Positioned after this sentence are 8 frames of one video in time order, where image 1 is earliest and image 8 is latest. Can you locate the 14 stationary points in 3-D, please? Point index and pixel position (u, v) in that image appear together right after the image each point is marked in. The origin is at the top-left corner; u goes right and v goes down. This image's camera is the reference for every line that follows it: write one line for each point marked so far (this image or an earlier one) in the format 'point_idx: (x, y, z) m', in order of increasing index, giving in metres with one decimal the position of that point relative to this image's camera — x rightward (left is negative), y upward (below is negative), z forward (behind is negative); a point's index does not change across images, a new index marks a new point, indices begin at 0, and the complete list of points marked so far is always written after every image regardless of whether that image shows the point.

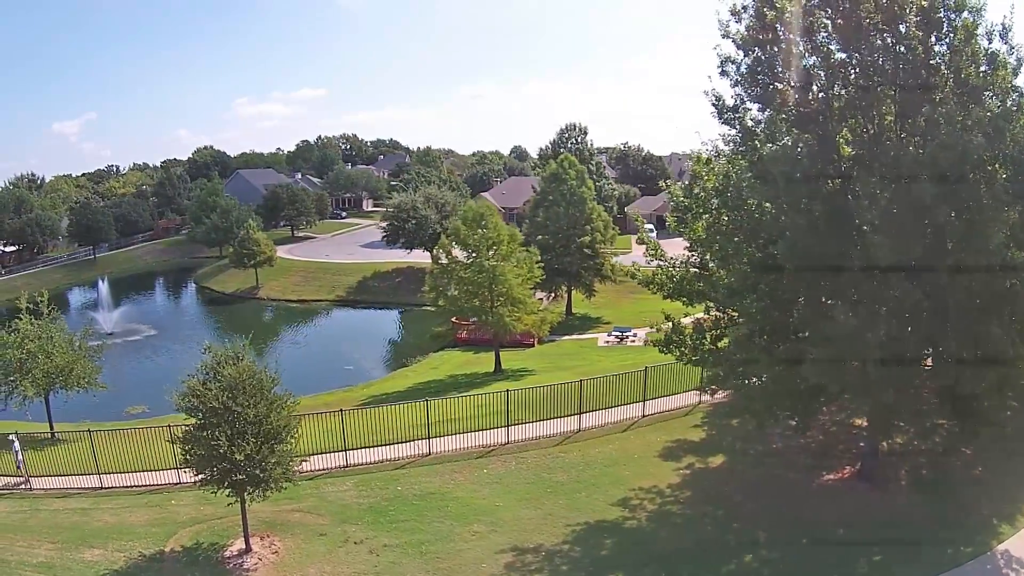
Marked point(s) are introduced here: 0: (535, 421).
0: (+0.7, -3.3, +17.0) m
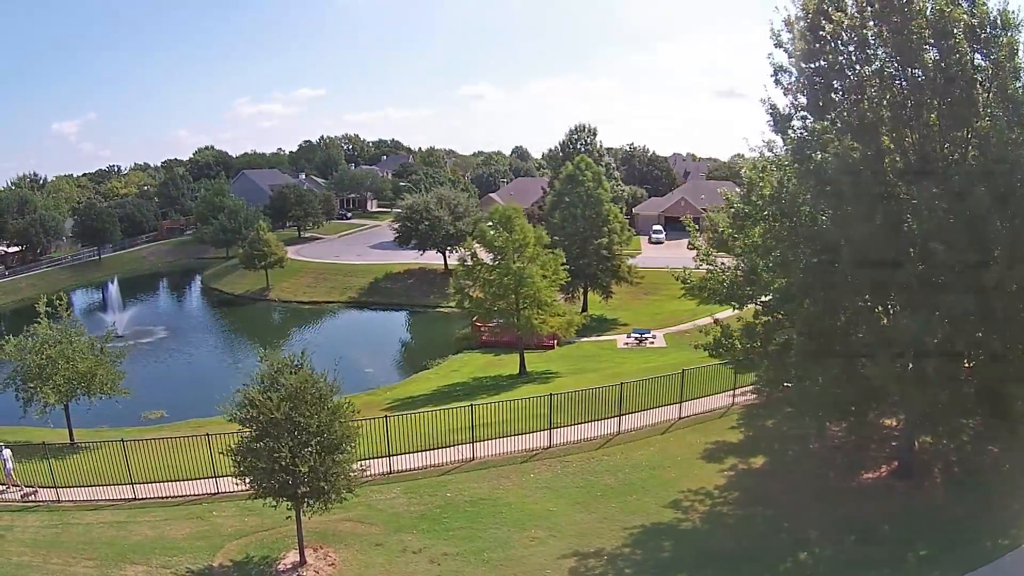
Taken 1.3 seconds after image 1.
0: (+1.6, -3.4, +17.1) m
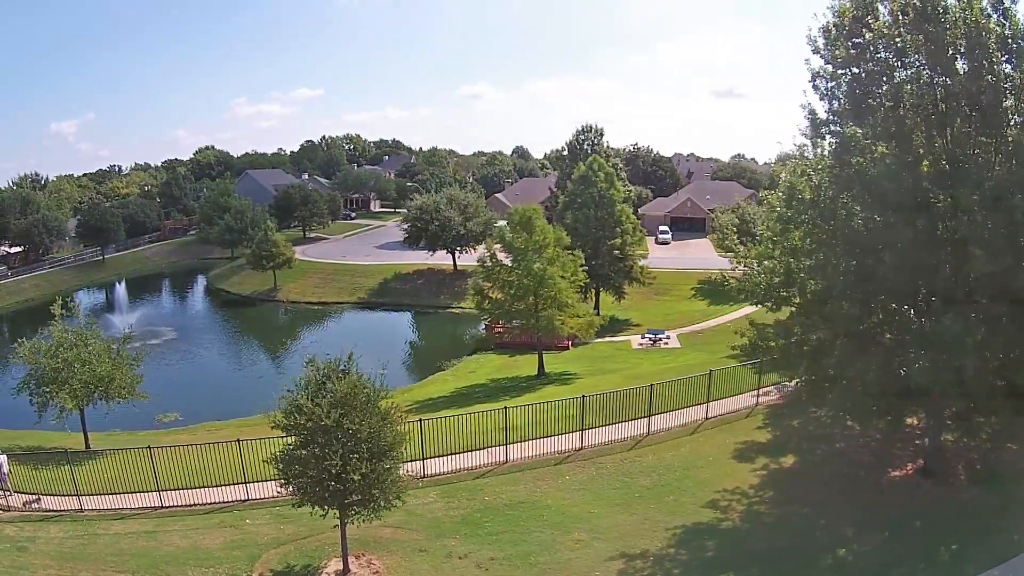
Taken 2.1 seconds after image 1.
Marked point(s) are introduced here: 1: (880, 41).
0: (+2.3, -3.4, +17.1) m
1: (+7.2, +4.8, +13.5) m
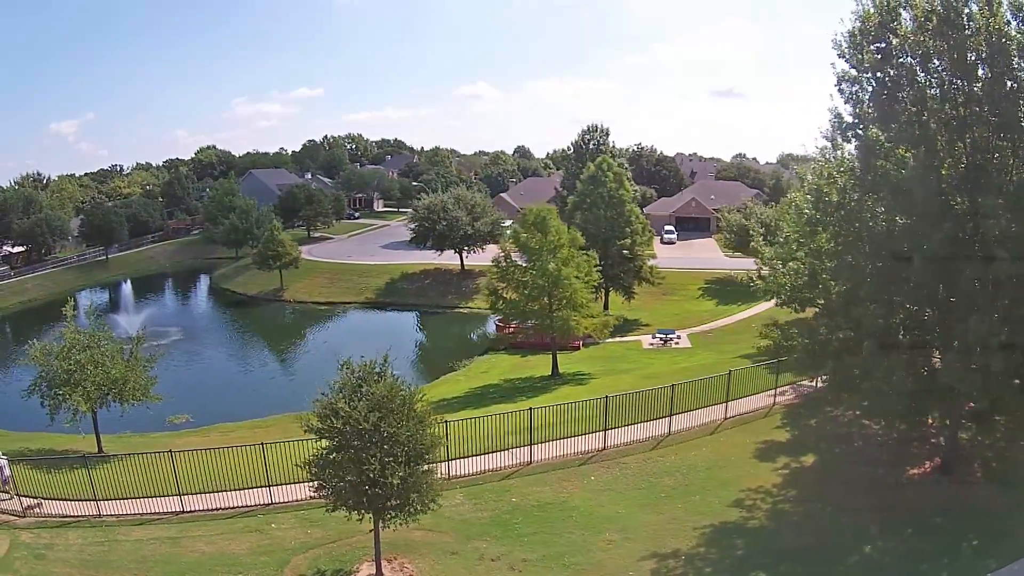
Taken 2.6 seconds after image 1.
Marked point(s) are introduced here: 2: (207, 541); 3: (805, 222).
0: (+2.8, -3.4, +17.2) m
1: (+7.7, +4.8, +13.6) m
2: (-6.1, -5.0, +13.7) m
3: (+6.7, +1.5, +15.6) m
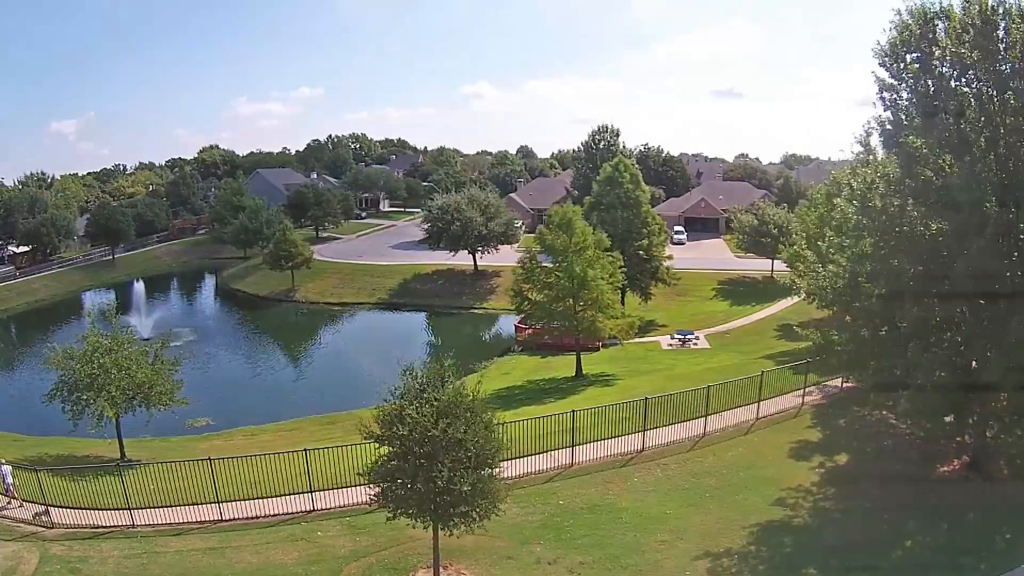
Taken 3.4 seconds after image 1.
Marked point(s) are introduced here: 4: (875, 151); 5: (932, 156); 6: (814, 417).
0: (+3.7, -3.5, +17.3) m
1: (+8.6, +4.7, +13.8) m
2: (-5.1, -5.1, +13.7) m
3: (+7.6, +1.4, +15.8) m
4: (+8.5, +3.1, +15.9) m
5: (+8.3, +2.6, +13.7) m
6: (+8.0, -3.4, +18.3) m
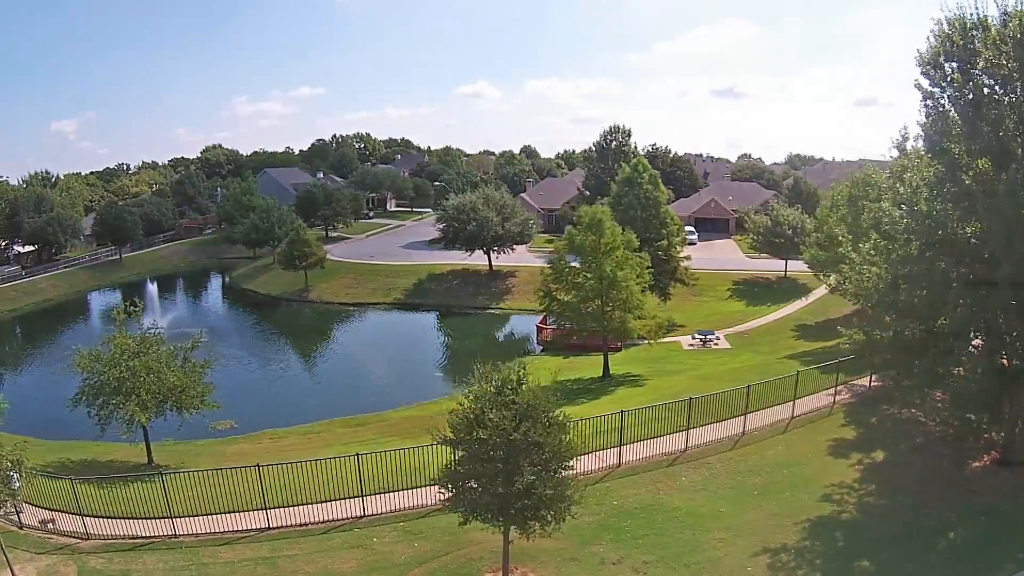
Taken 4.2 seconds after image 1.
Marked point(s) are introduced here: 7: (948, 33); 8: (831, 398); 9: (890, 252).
0: (+4.7, -3.5, +17.5) m
1: (+9.7, +4.7, +14.1) m
2: (-4.0, -5.1, +13.6) m
3: (+8.6, +1.4, +16.0) m
4: (+9.5, +3.1, +16.2) m
5: (+9.4, +2.6, +14.0) m
6: (+9.0, -3.4, +18.6) m
7: (+9.5, +5.6, +15.1) m
8: (+9.0, -3.1, +19.7) m
9: (+8.5, +0.8, +15.6) m
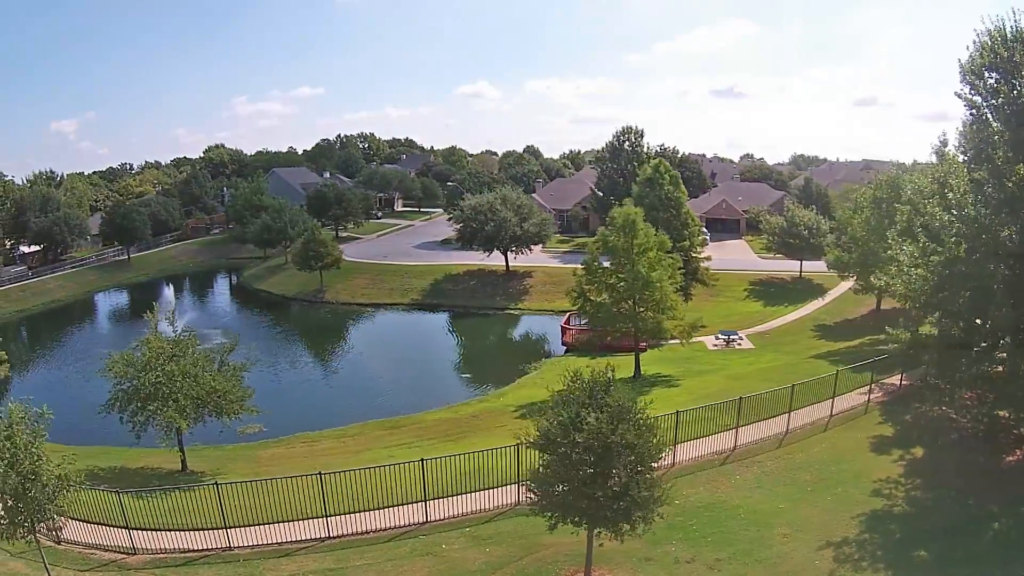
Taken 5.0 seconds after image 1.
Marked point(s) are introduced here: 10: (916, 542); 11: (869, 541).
0: (+5.9, -3.5, +17.7) m
1: (+10.9, +4.7, +14.5) m
2: (-2.7, -5.2, +13.5) m
3: (+9.8, +1.4, +16.4) m
4: (+10.7, +3.1, +16.5) m
5: (+10.6, +2.6, +14.3) m
6: (+10.1, -3.4, +18.9) m
7: (+10.7, +5.6, +15.4) m
8: (+10.1, -3.1, +20.0) m
9: (+9.7, +0.8, +15.9) m
10: (+7.8, -4.9, +13.1) m
11: (+6.8, -4.9, +13.1) m
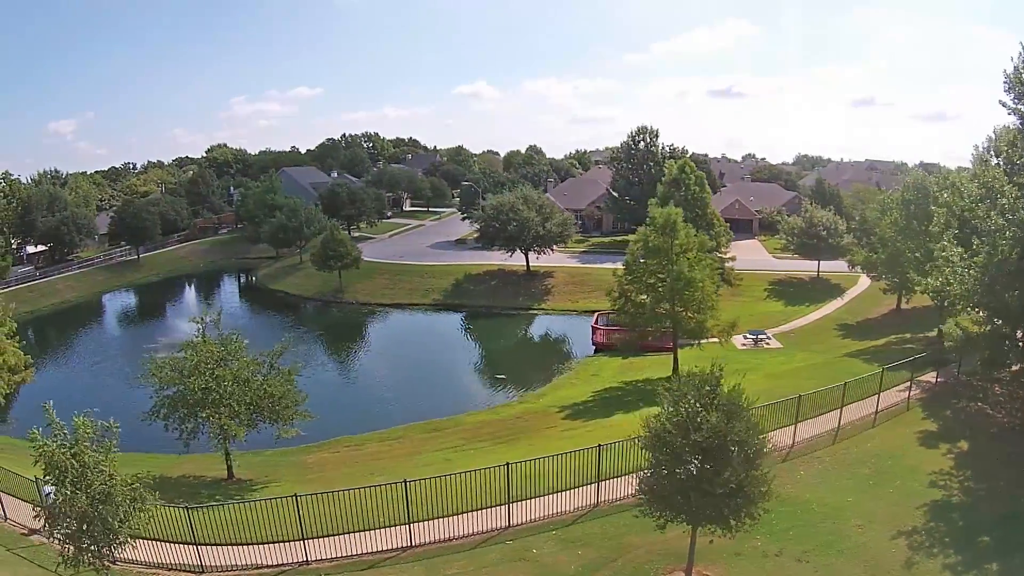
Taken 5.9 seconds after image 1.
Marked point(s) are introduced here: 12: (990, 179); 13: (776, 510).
0: (+7.3, -3.5, +18.0) m
1: (+12.5, +4.7, +15.0) m
2: (-1.0, -5.3, +13.5) m
3: (+11.3, +1.4, +16.8) m
4: (+12.1, +3.1, +17.0) m
5: (+12.2, +2.6, +14.8) m
6: (+11.5, -3.4, +19.4) m
7: (+12.2, +5.7, +15.9) m
8: (+11.5, -3.1, +20.5) m
9: (+11.2, +0.8, +16.4) m
10: (+9.5, -4.9, +13.5) m
11: (+8.5, -4.9, +13.4) m
12: (+12.2, +2.8, +17.7) m
13: (+5.5, -4.6, +14.1) m
